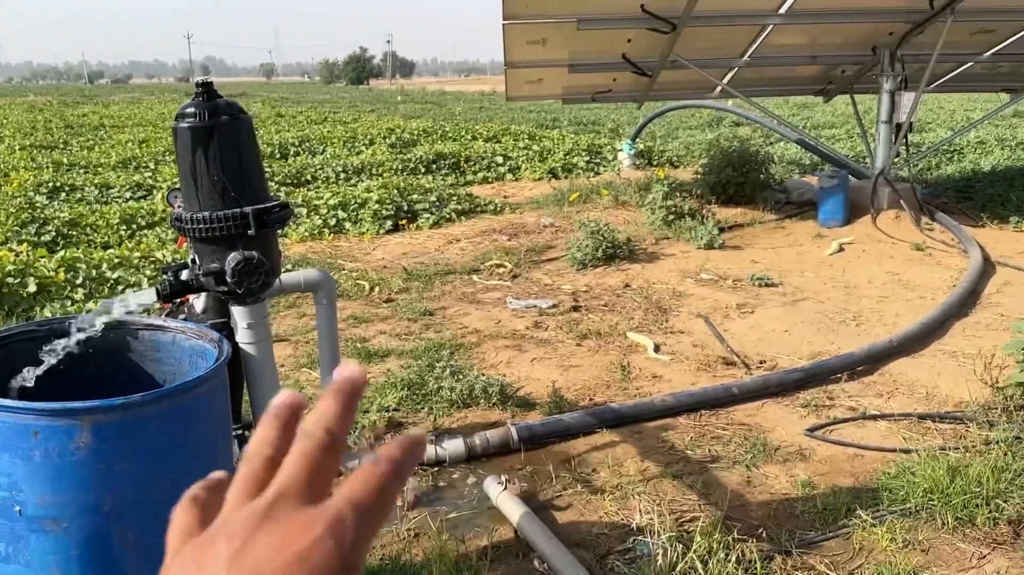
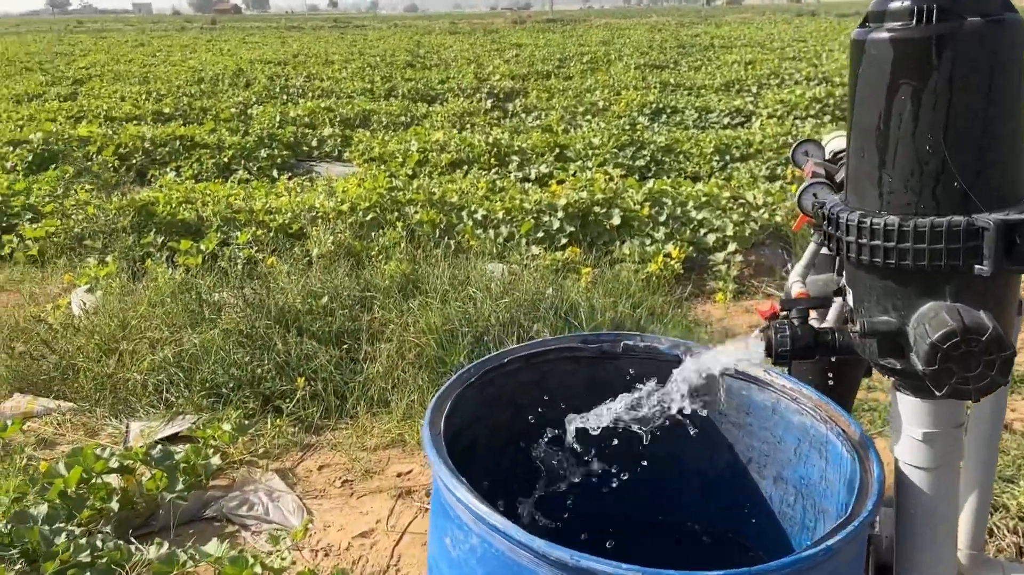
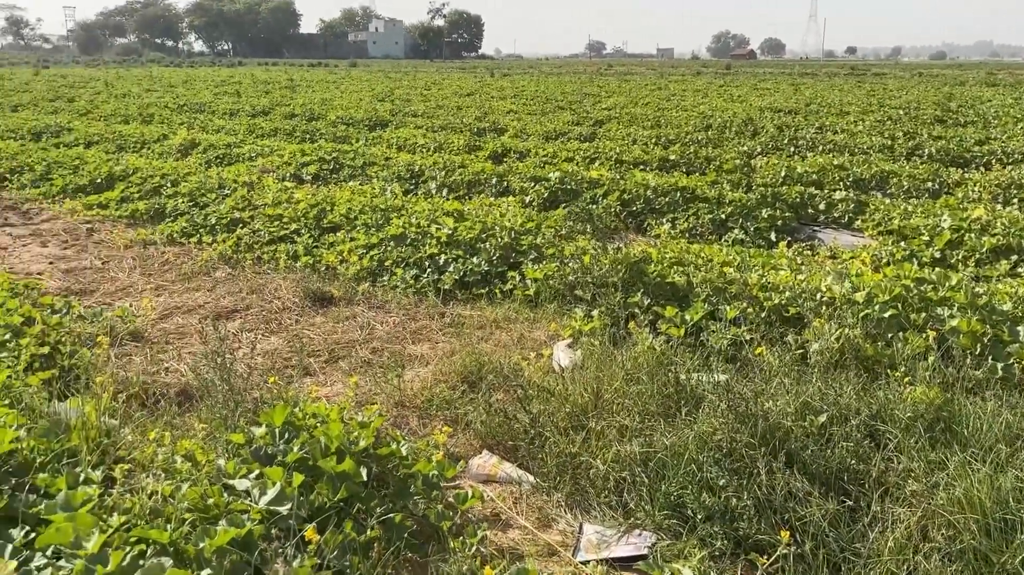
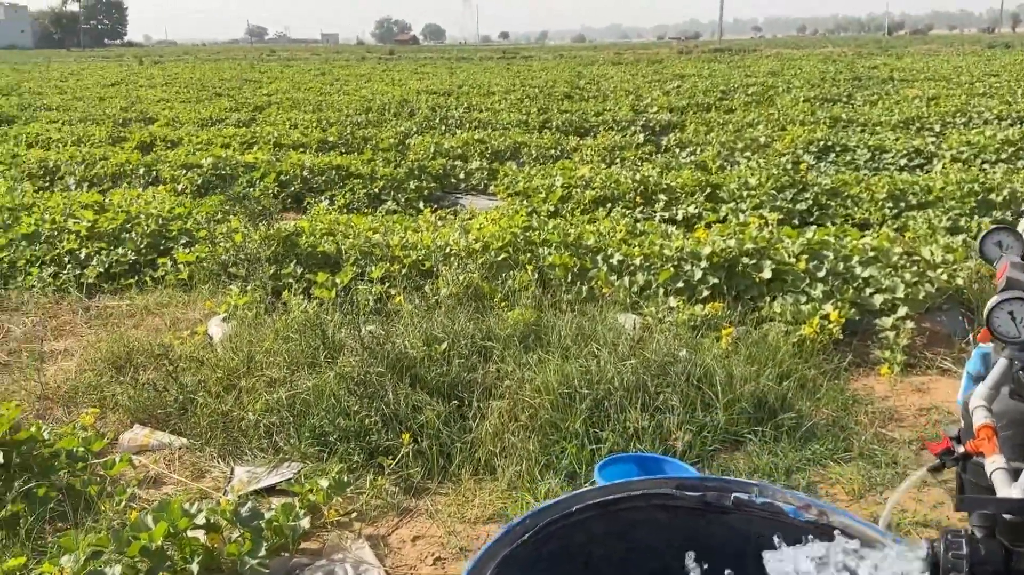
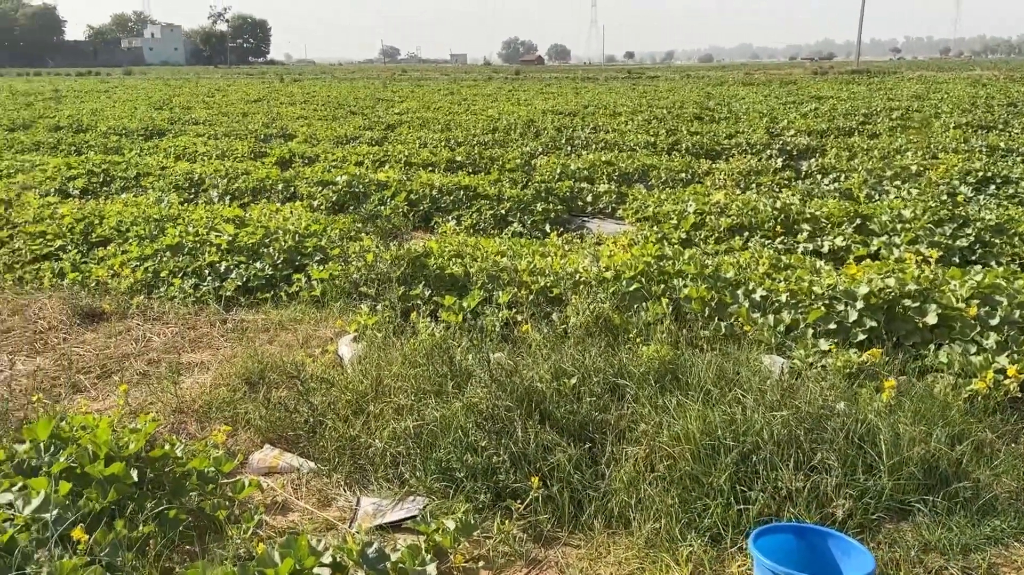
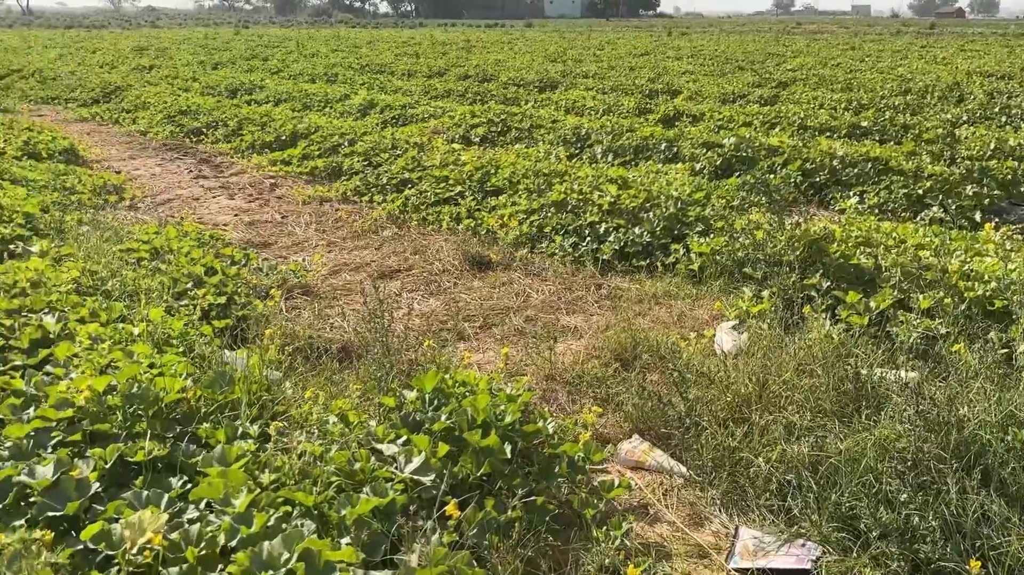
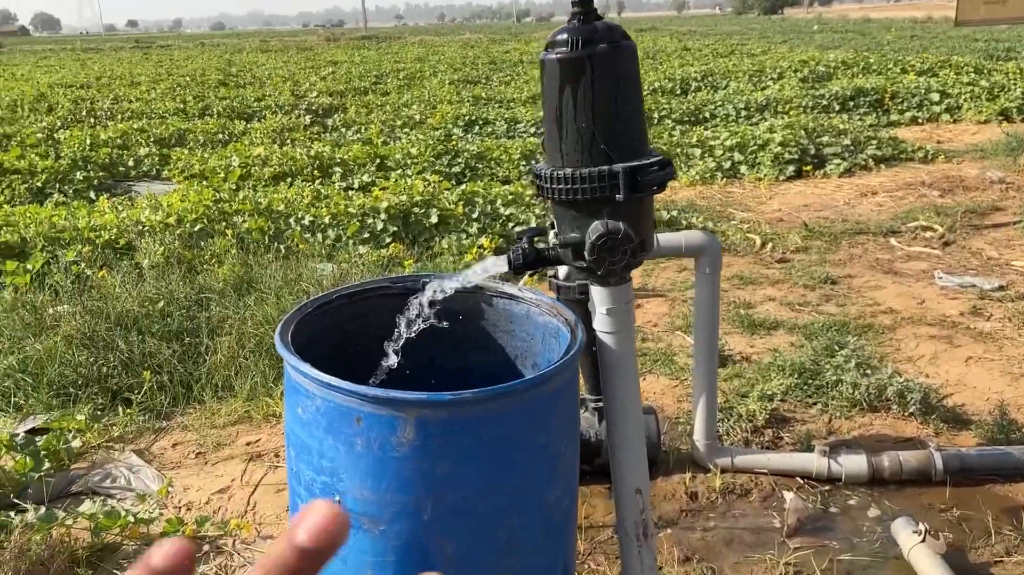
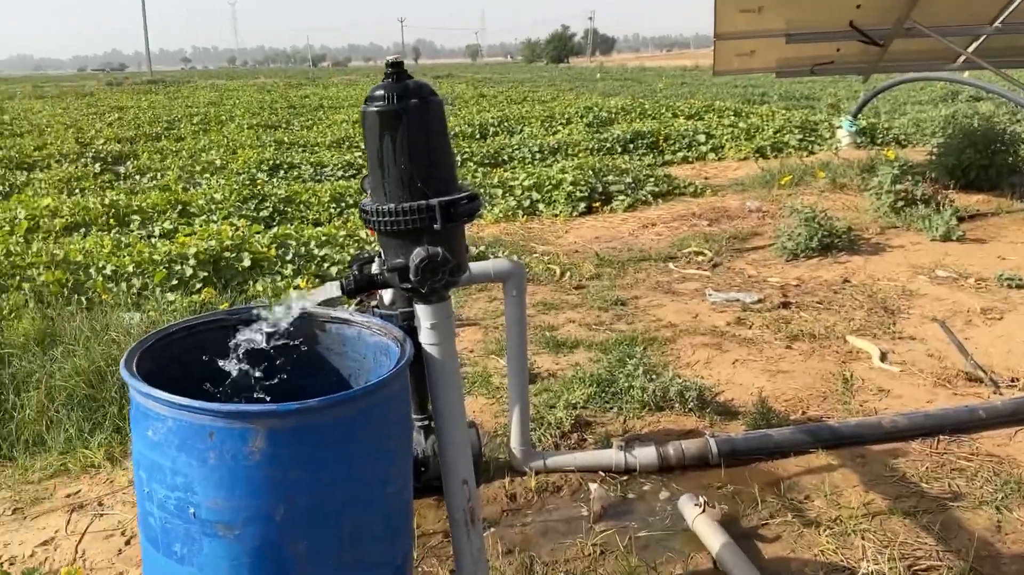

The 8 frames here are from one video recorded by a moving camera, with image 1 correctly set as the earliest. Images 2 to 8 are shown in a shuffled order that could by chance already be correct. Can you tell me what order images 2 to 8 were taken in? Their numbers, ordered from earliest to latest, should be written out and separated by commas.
8, 7, 2, 4, 5, 3, 6
